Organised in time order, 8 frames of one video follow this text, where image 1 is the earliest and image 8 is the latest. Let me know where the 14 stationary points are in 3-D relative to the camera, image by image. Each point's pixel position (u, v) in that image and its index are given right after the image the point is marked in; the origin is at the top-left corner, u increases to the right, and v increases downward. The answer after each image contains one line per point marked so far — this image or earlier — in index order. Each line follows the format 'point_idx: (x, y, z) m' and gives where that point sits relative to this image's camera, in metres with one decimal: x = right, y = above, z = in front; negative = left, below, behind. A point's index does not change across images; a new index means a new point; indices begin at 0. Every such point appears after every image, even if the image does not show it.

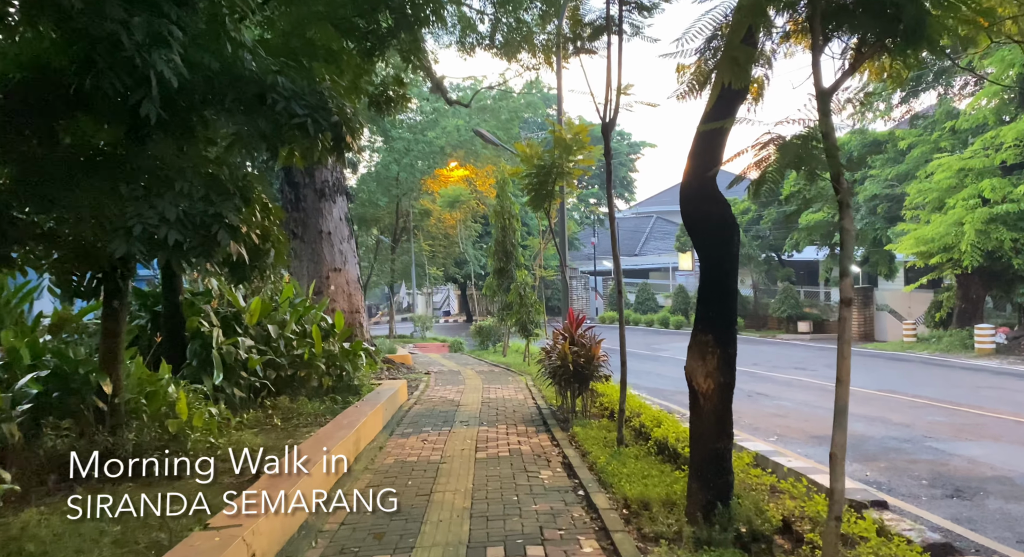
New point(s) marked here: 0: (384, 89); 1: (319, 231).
0: (-1.5, +2.2, +8.8) m
1: (-3.0, +0.7, +12.0) m
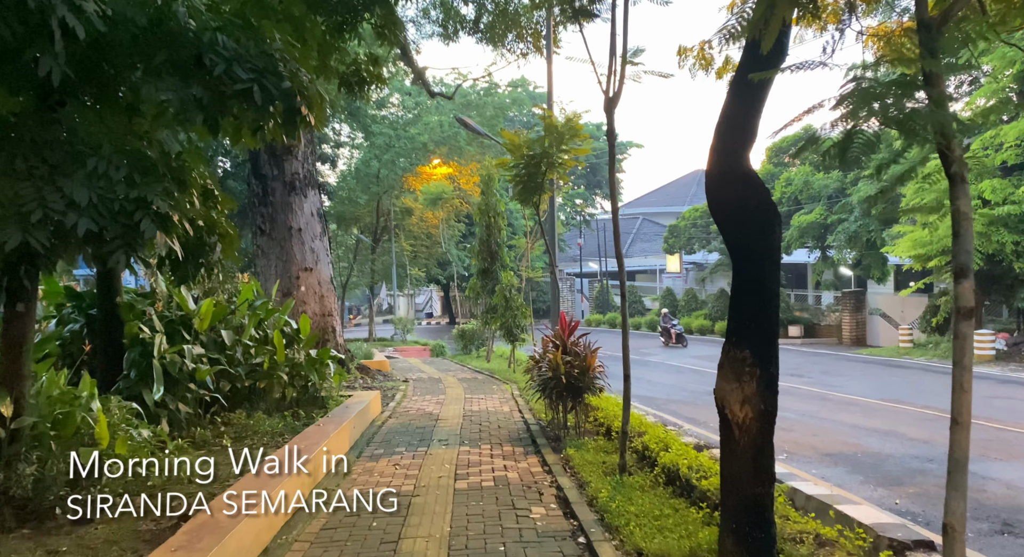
0: (-1.6, +2.2, +8.0) m
1: (-3.2, +0.7, +11.2) m
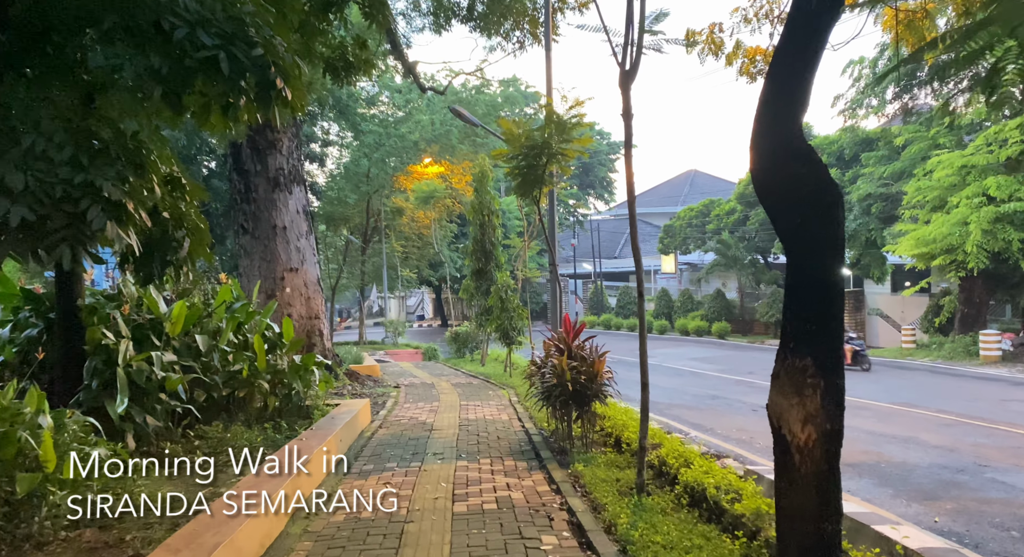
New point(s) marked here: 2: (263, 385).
0: (-1.6, +2.2, +7.4) m
1: (-3.3, +0.7, +10.6) m
2: (-2.1, -0.9, +6.7) m
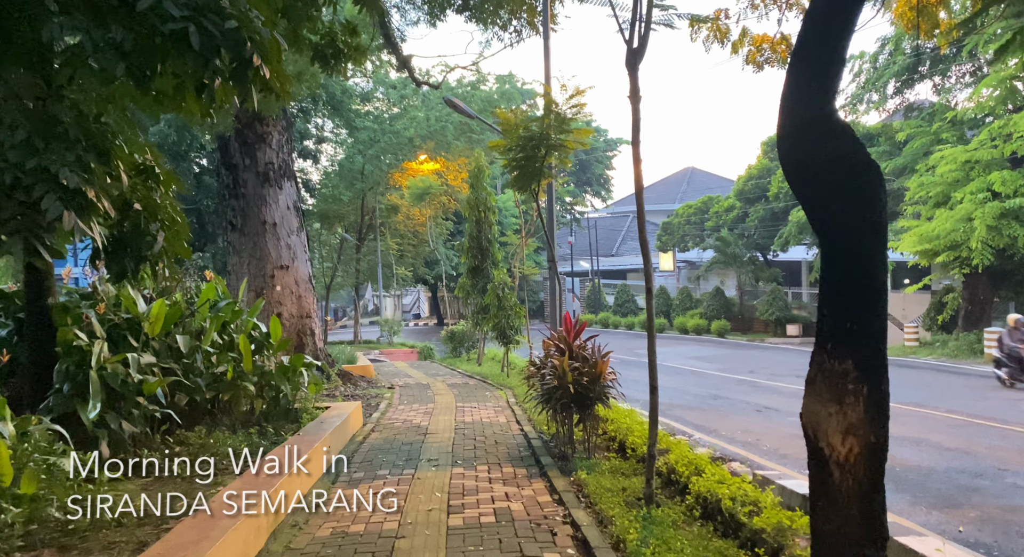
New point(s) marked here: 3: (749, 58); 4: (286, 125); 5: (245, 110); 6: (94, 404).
0: (-1.6, +2.2, +7.1) m
1: (-3.3, +0.7, +10.2) m
2: (-2.2, -0.9, +6.4) m
3: (+1.9, +1.8, +6.3) m
4: (-3.1, +2.1, +10.7) m
5: (-3.5, +2.2, +10.1) m
6: (-2.7, -0.8, +4.9) m
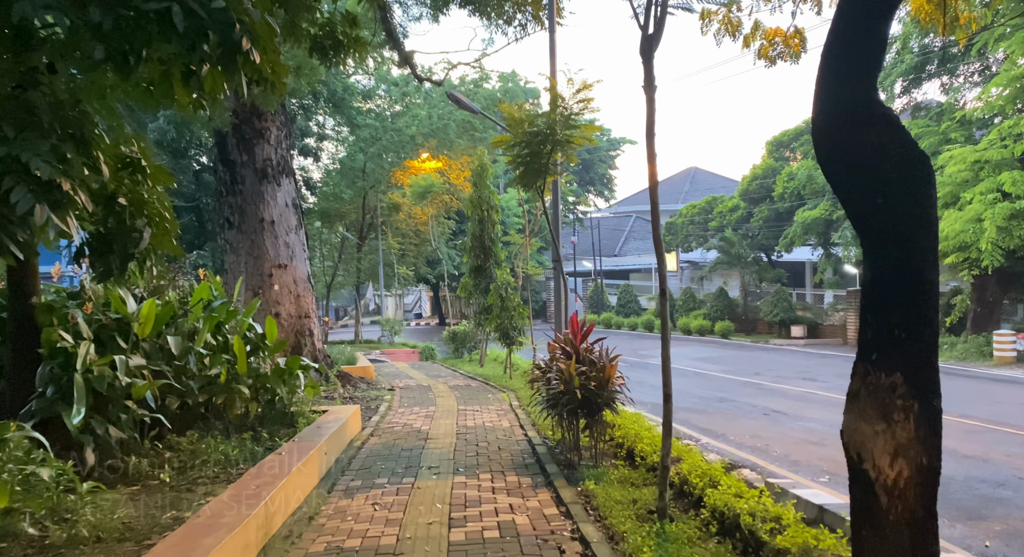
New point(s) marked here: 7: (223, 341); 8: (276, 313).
0: (-1.6, +2.2, +6.8) m
1: (-3.3, +0.8, +10.0) m
2: (-2.1, -0.9, +6.1) m
3: (+2.0, +1.8, +6.1) m
4: (-3.1, +2.1, +10.4) m
5: (-3.4, +2.2, +9.8) m
6: (-2.6, -0.8, +4.7) m
7: (-2.4, -0.5, +6.5) m
8: (-3.1, -0.5, +10.2) m
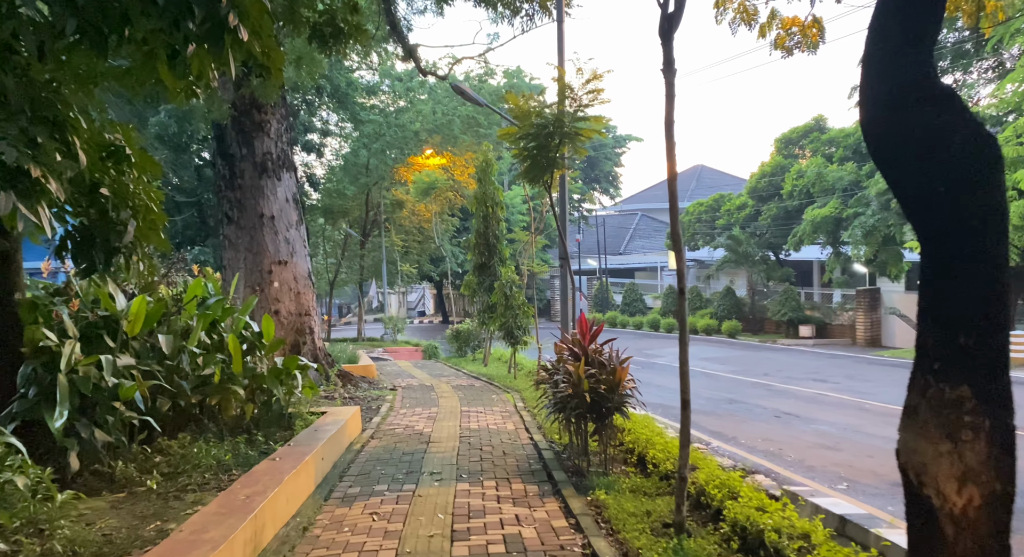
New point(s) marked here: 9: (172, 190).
0: (-1.5, +2.2, +6.6) m
1: (-3.2, +0.8, +9.8) m
2: (-2.1, -0.9, +5.9) m
3: (+2.0, +1.8, +5.8) m
4: (-3.0, +2.2, +10.2) m
5: (-3.3, +2.2, +9.6) m
6: (-2.6, -0.8, +4.4) m
7: (-2.4, -0.5, +6.2) m
8: (-3.0, -0.4, +9.9) m
9: (-7.0, +1.8, +15.8) m
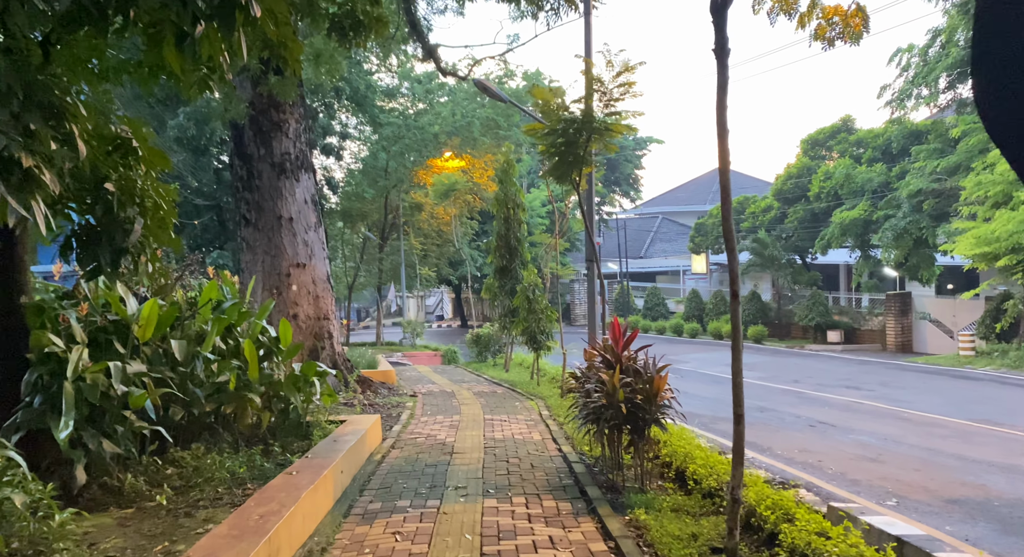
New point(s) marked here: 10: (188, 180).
0: (-1.3, +2.2, +6.3) m
1: (-2.9, +0.8, +9.5) m
2: (-1.9, -0.9, +5.6) m
3: (+2.2, +1.8, +5.4) m
4: (-2.7, +2.1, +9.9) m
5: (-3.0, +2.2, +9.4) m
6: (-2.4, -0.8, +4.2) m
7: (-2.2, -0.5, +6.0) m
8: (-2.7, -0.5, +9.7) m
9: (-6.5, +1.7, +15.7) m
10: (-6.5, +2.0, +15.4) m
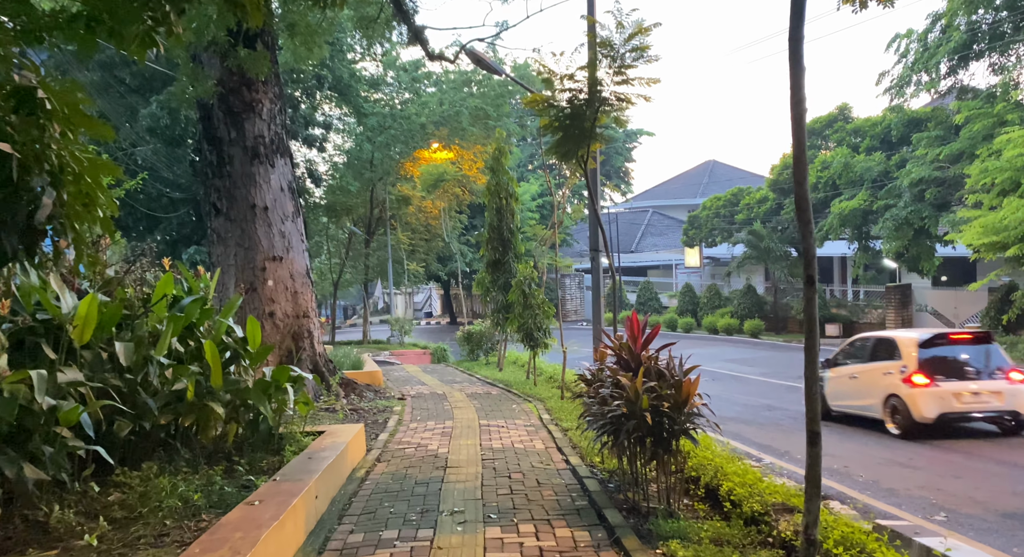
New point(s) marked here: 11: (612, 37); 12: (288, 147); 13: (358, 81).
0: (-1.3, +2.3, +5.5) m
1: (-3.0, +0.8, +8.7) m
2: (-1.9, -0.8, +4.9) m
3: (+2.2, +1.9, +4.7) m
4: (-2.7, +2.2, +9.1) m
5: (-3.1, +2.3, +8.6) m
6: (-2.4, -0.7, +3.4) m
7: (-2.1, -0.5, +5.2) m
8: (-2.8, -0.4, +8.9) m
9: (-6.7, +1.8, +14.8) m
10: (-6.6, +2.0, +14.5) m
11: (+0.7, +1.8, +5.8) m
12: (-2.7, +1.6, +9.3) m
13: (-3.5, +4.5, +17.2) m
